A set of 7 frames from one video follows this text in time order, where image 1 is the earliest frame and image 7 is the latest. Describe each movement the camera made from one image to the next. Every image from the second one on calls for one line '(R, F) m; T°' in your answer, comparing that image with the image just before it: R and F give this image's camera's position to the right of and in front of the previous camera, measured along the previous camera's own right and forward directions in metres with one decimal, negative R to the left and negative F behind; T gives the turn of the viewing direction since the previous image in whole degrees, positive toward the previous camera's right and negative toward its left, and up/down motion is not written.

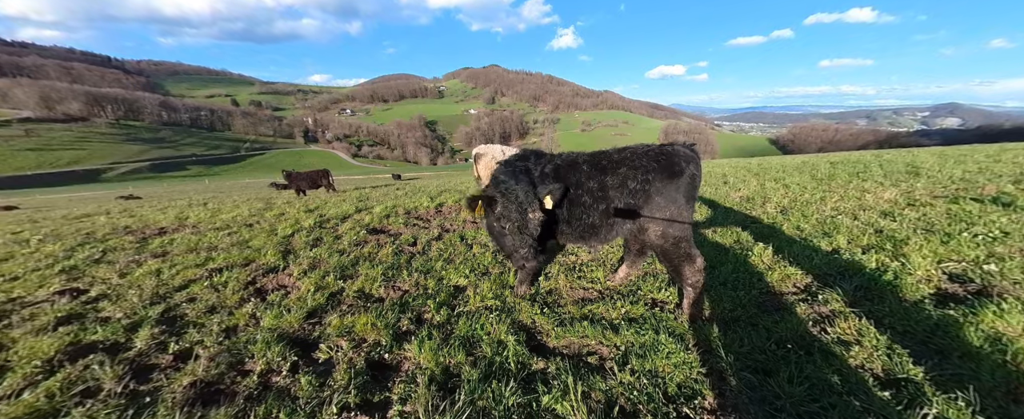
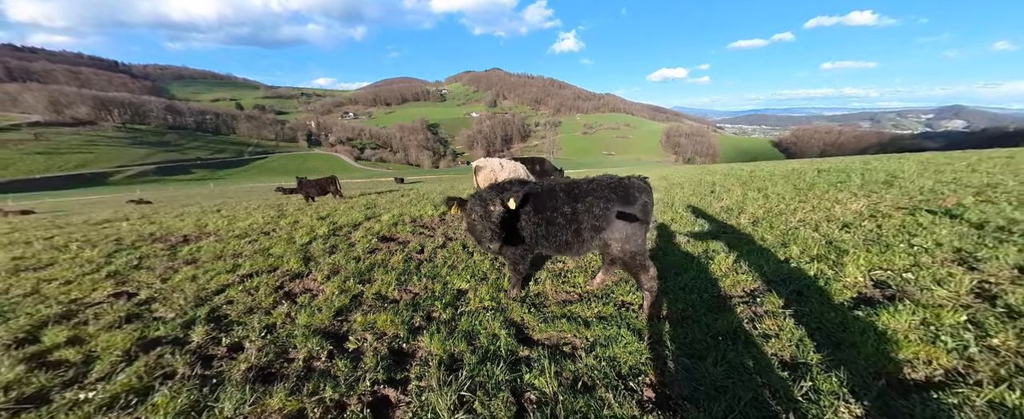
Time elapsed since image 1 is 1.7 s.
(+0.1, -0.6) m; 0°
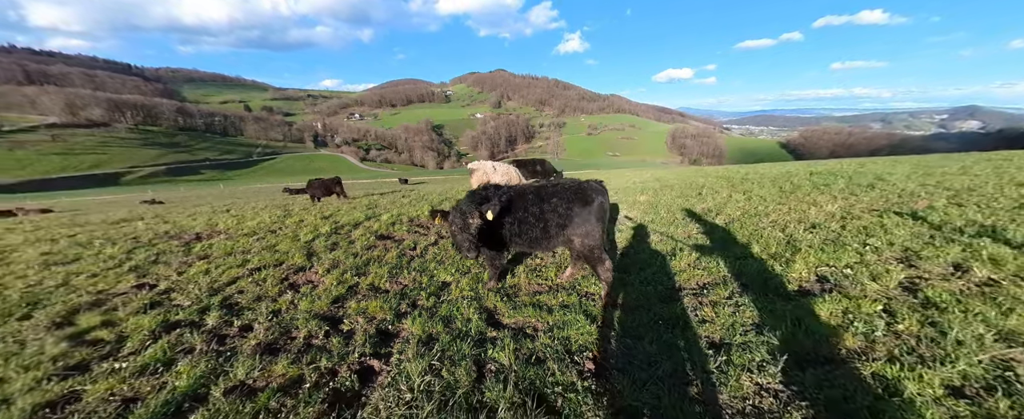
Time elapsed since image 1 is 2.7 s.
(+0.4, -0.4) m; -1°
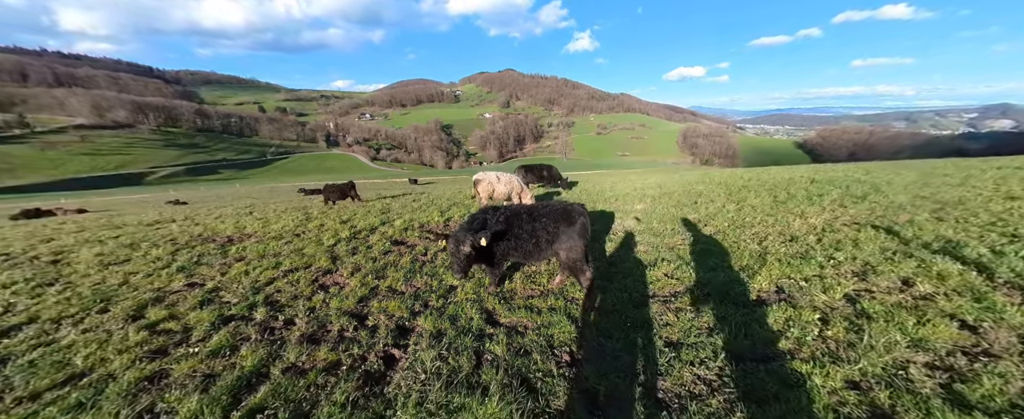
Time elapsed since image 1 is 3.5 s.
(+0.2, -0.7) m; -2°
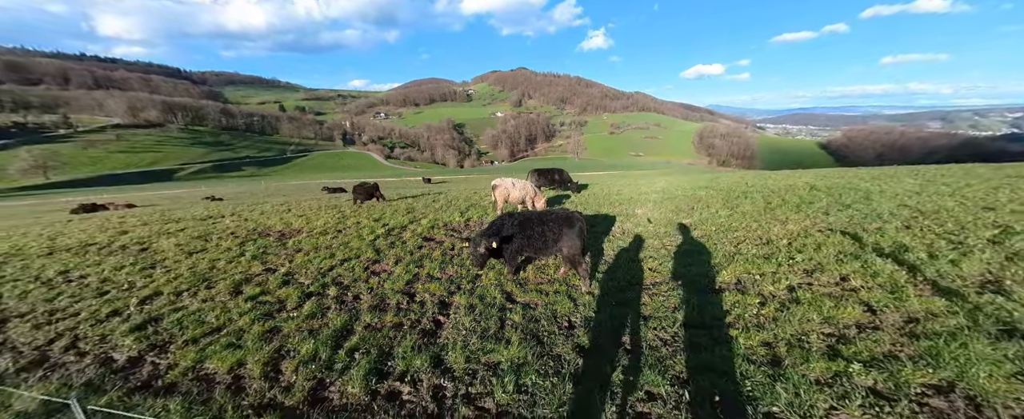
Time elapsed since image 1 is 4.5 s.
(-0.1, -1.3) m; -2°
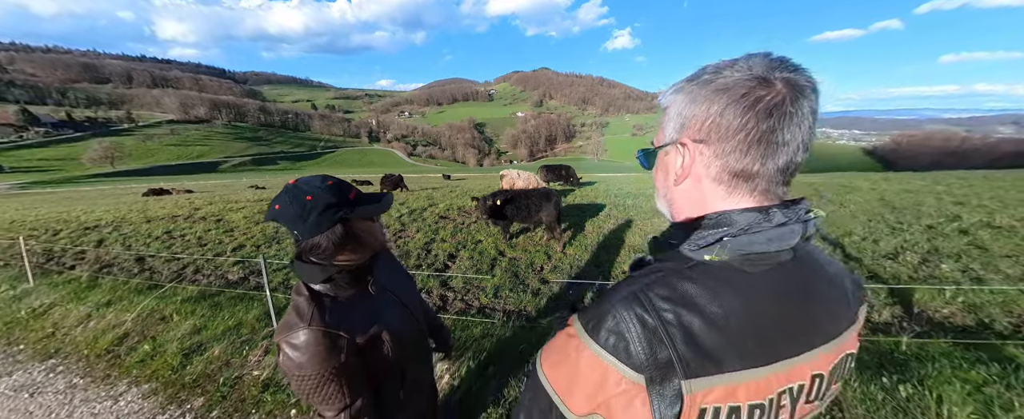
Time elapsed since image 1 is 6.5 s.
(+0.7, -1.8) m; -4°
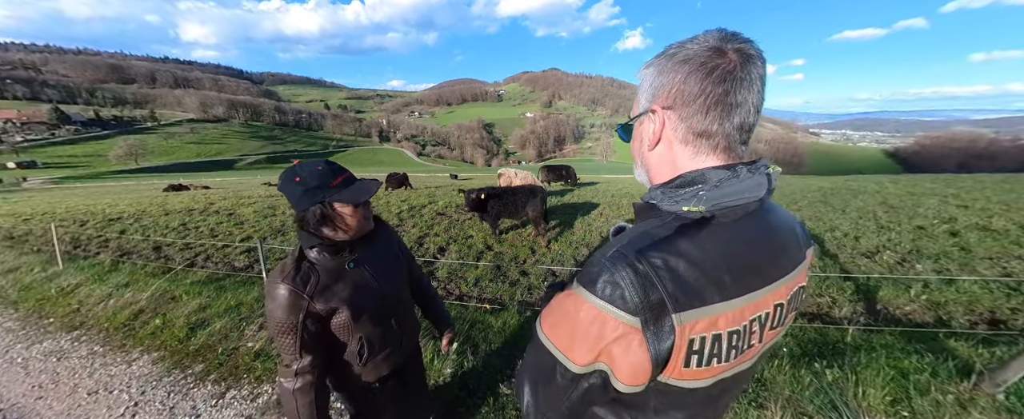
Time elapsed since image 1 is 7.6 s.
(+0.6, -0.3) m; -2°
